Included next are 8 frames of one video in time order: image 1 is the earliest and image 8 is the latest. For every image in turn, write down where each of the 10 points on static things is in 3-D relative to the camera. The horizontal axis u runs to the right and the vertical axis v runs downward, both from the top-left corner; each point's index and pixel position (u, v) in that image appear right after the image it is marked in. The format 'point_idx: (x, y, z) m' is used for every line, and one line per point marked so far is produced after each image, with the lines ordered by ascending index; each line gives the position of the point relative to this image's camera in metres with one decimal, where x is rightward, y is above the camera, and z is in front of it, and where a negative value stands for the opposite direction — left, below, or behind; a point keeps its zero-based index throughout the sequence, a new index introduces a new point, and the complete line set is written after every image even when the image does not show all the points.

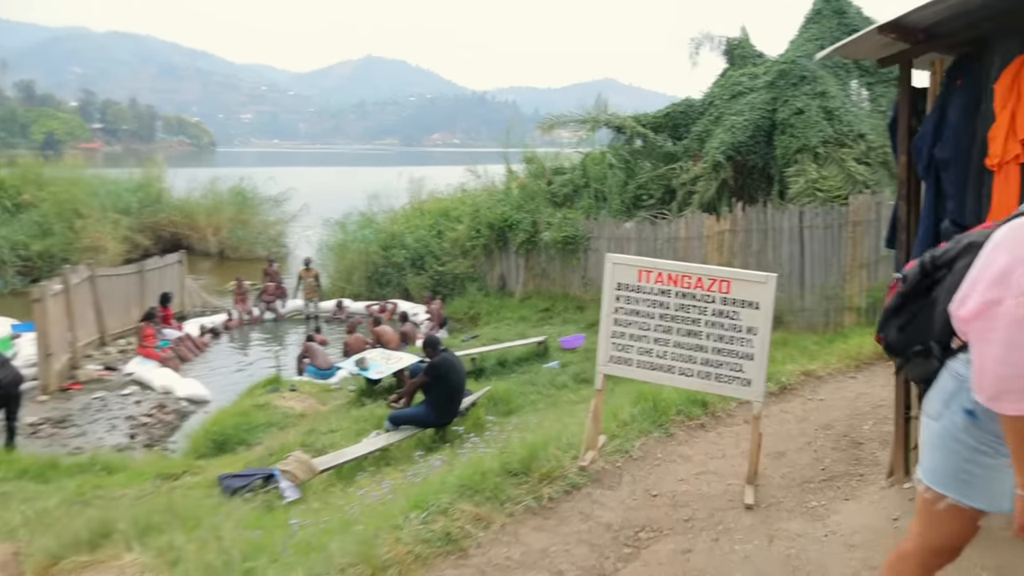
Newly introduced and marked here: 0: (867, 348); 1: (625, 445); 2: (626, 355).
0: (+2.9, -0.5, +6.4) m
1: (+0.7, -0.9, +4.5) m
2: (+0.6, -0.4, +4.2) m
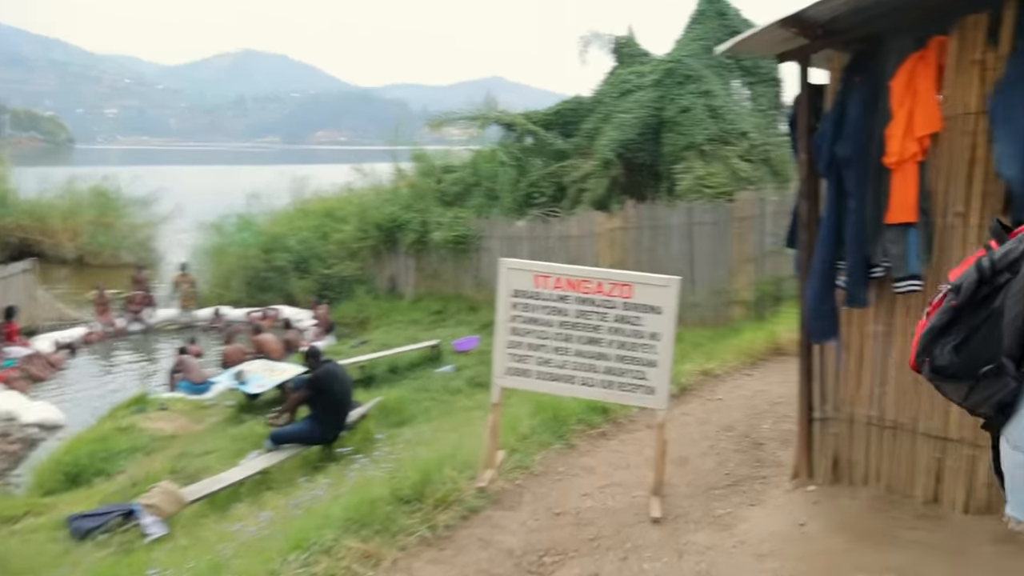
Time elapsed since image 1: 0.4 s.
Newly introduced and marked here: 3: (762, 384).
0: (+2.1, -0.5, +6.4) m
1: (+0.1, -1.0, +4.3) m
2: (+0.1, -0.4, +3.9) m
3: (+1.8, -0.7, +5.5) m
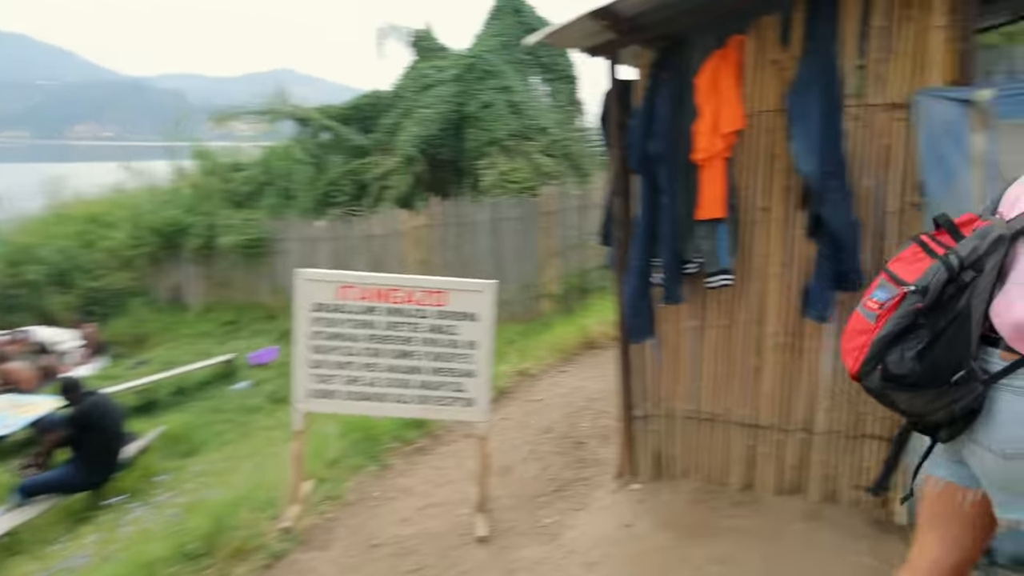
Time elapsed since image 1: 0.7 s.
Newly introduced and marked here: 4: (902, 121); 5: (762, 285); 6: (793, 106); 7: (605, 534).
0: (+0.5, -0.4, +6.5) m
1: (-0.9, -1.0, +3.9) m
2: (-0.8, -0.4, +3.5) m
3: (+0.5, -0.7, +5.5) m
4: (+1.5, +0.7, +3.1) m
5: (+1.1, 0.0, +3.4) m
6: (+1.1, +0.7, +3.1) m
7: (+0.4, -1.1, +3.5) m
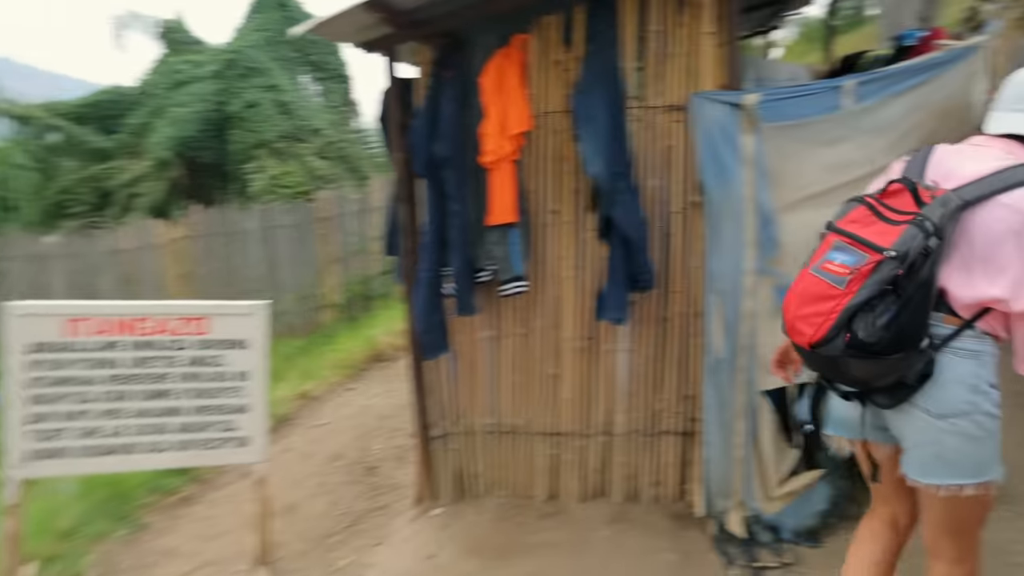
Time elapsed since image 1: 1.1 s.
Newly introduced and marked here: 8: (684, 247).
0: (-1.2, -0.5, +6.1) m
1: (-1.8, -1.1, +3.2) m
2: (-1.7, -0.5, +2.9) m
3: (-1.0, -0.7, +5.1) m
4: (+0.7, +0.7, +3.1) m
5: (+0.2, 0.0, +3.3) m
6: (+0.3, +0.7, +3.0) m
7: (-0.4, -1.2, +3.2) m
8: (+0.7, +0.2, +3.2) m
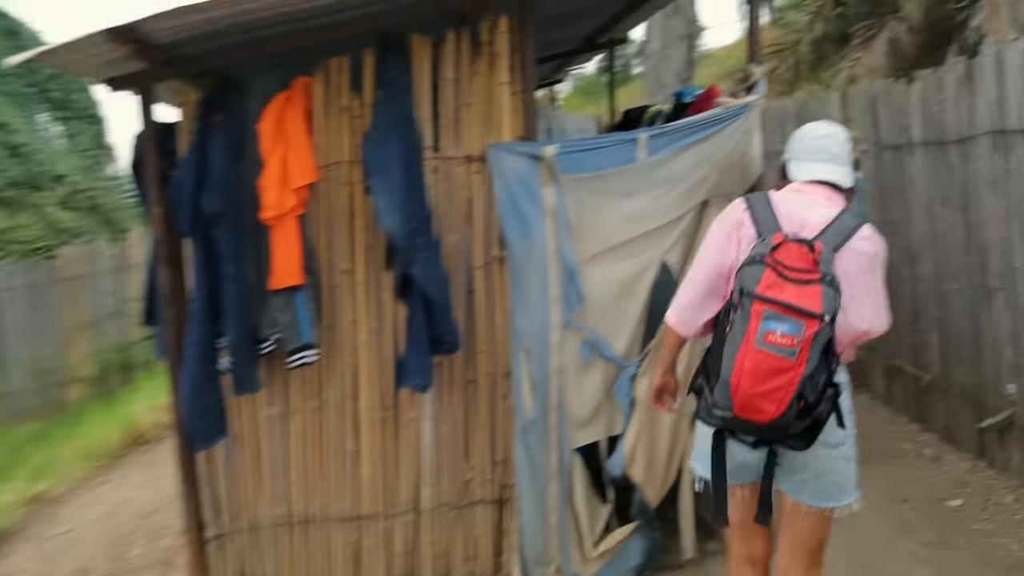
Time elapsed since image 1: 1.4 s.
0: (-2.7, -1.0, +5.2) m
1: (-2.4, -1.4, +2.3) m
2: (-2.2, -0.8, +2.0) m
3: (-2.2, -1.1, +4.4) m
4: (-0.1, +0.4, +2.9) m
5: (-0.6, -0.3, +2.9) m
6: (-0.5, +0.5, +2.7) m
7: (-1.1, -1.4, +2.6) m
8: (-0.1, -0.1, +3.0) m
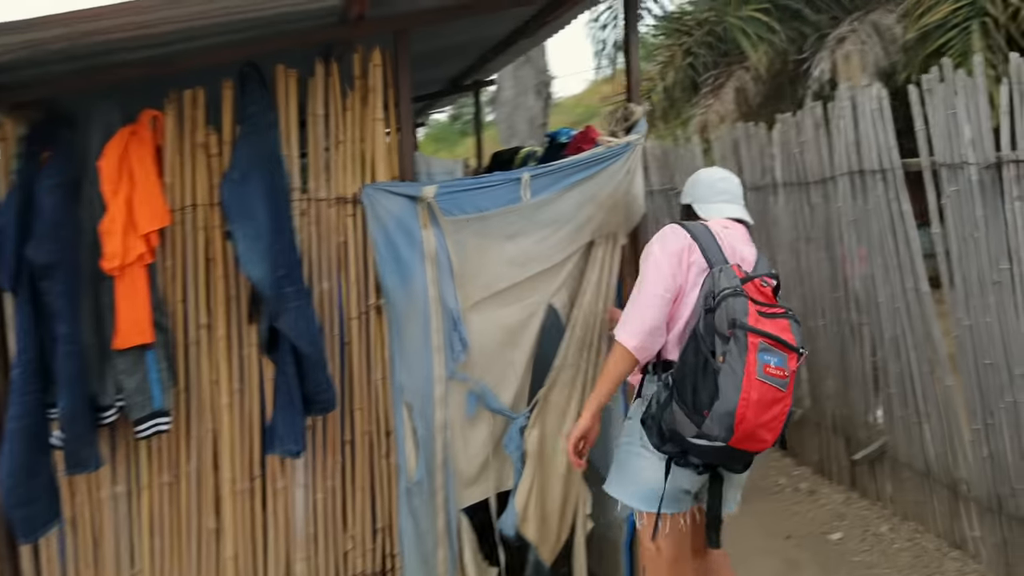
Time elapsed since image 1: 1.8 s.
0: (-3.4, -1.4, +4.5) m
1: (-2.7, -1.6, +1.6) m
2: (-2.4, -1.0, +1.4) m
3: (-2.8, -1.4, +3.7) m
4: (-0.6, +0.2, +2.7) m
5: (-1.0, -0.5, +2.6) m
6: (-0.9, +0.3, +2.4) m
7: (-1.4, -1.6, +2.2) m
8: (-0.5, -0.2, +2.8) m
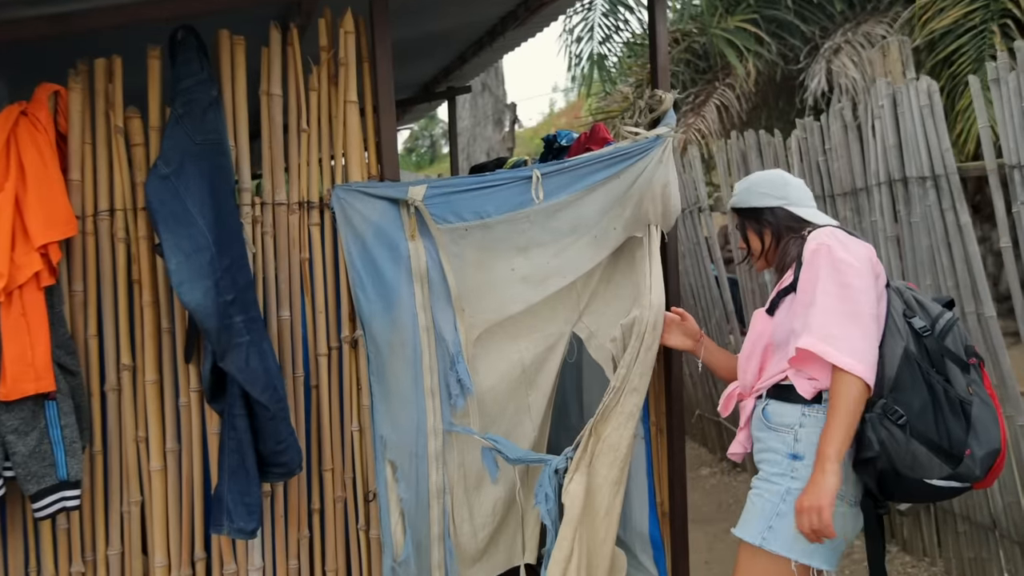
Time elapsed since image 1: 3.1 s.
0: (-3.4, -1.5, +3.7) m
1: (-2.6, -1.7, +0.9) m
2: (-2.4, -1.1, +0.7) m
3: (-2.8, -1.6, +3.0) m
4: (-0.5, +0.2, +2.2) m
5: (-1.0, -0.5, +2.0) m
6: (-0.9, +0.2, +1.9) m
7: (-1.4, -1.7, +1.5) m
8: (-0.5, -0.3, +2.2) m
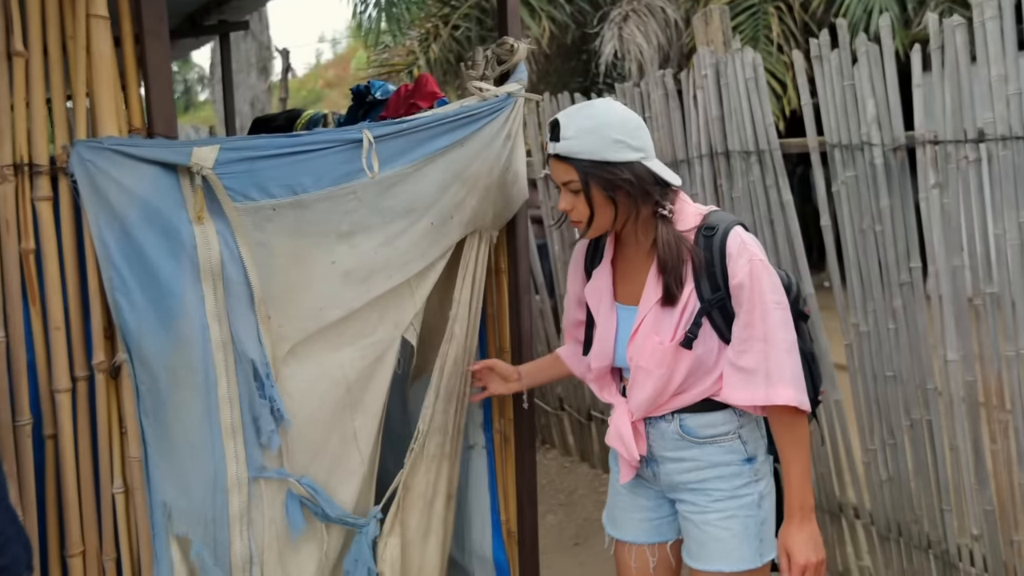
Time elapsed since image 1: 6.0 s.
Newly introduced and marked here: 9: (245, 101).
0: (-4.1, -1.5, +2.2) m
1: (-2.4, -1.8, -0.3) m
2: (-2.2, -1.2, -0.4) m
3: (-3.2, -1.6, +1.7) m
4: (-0.9, +0.2, +1.4) m
5: (-1.2, -0.6, +1.2) m
6: (-1.1, +0.2, +1.1) m
7: (-1.4, -1.7, +0.7) m
8: (-0.8, -0.3, +1.5) m
9: (-2.7, +1.9, +7.8) m
